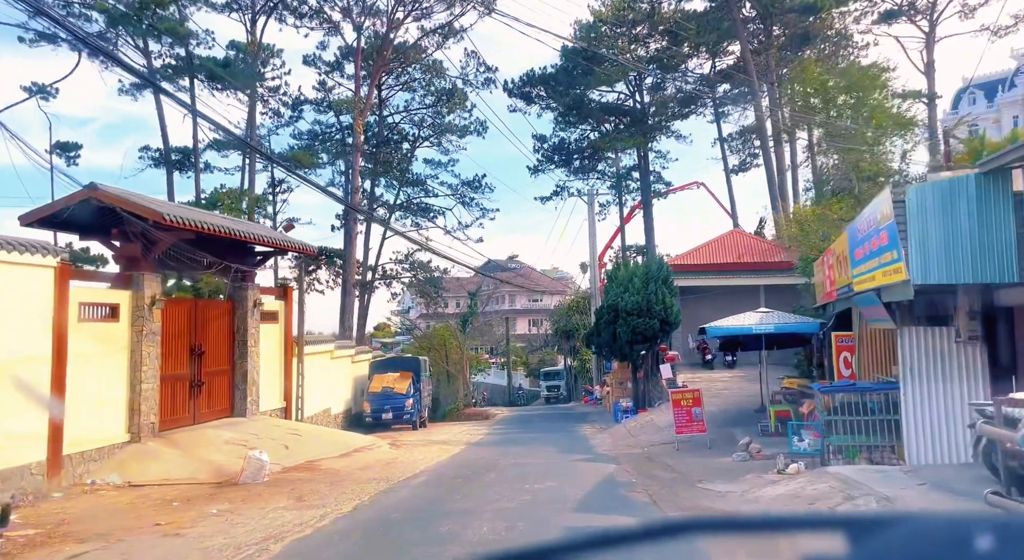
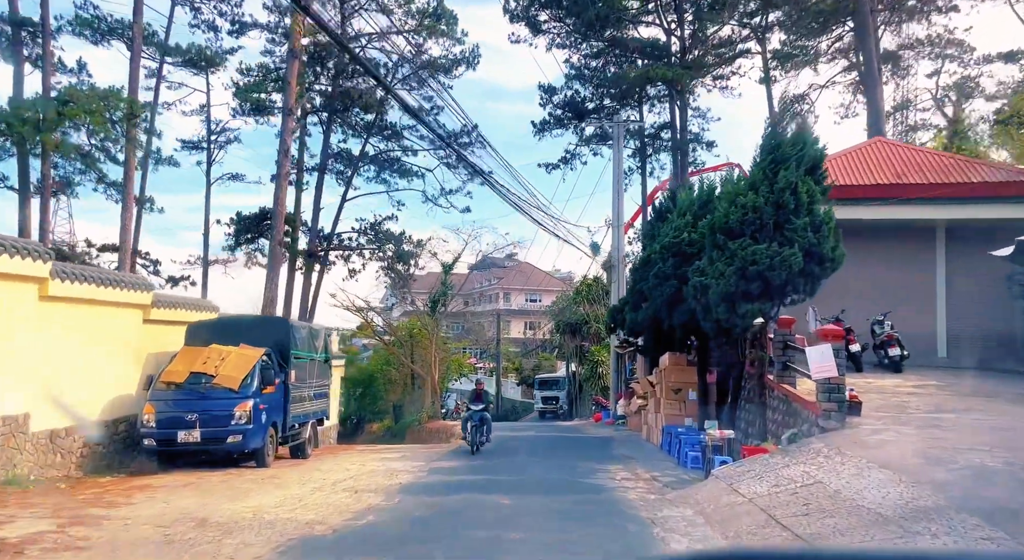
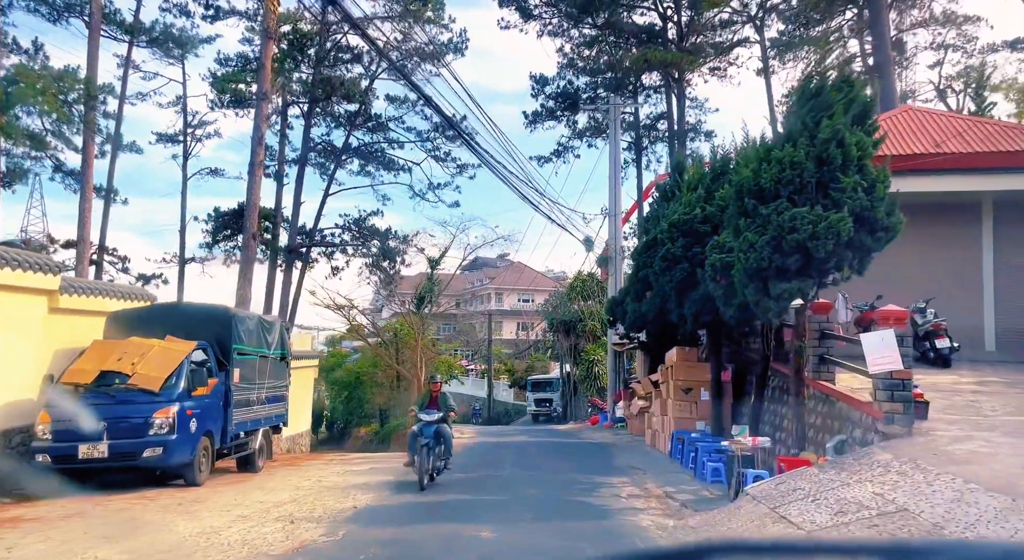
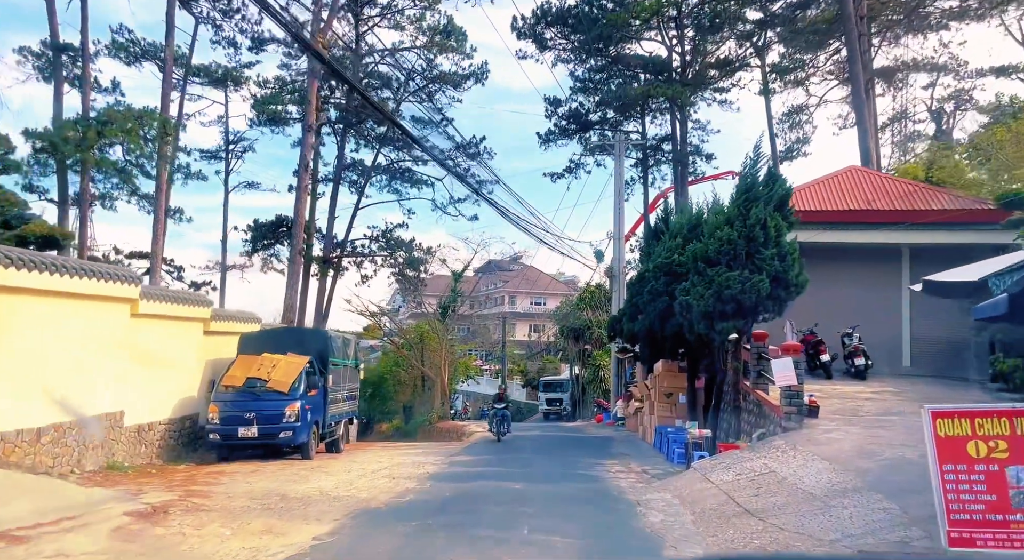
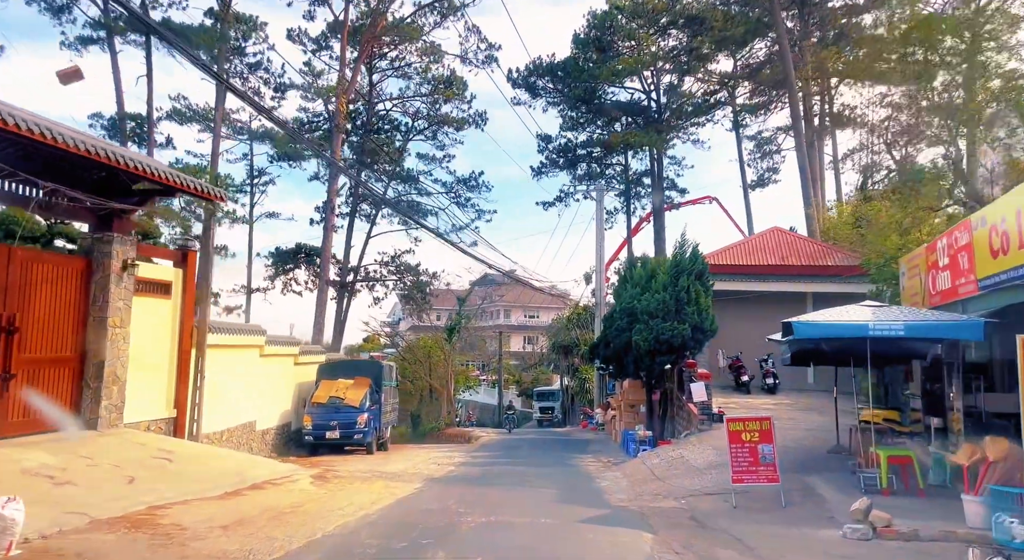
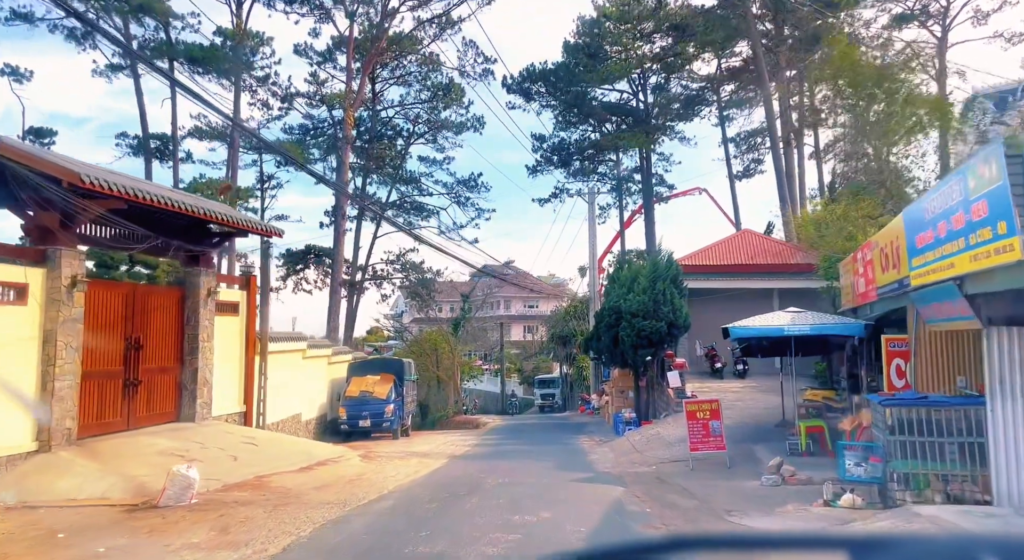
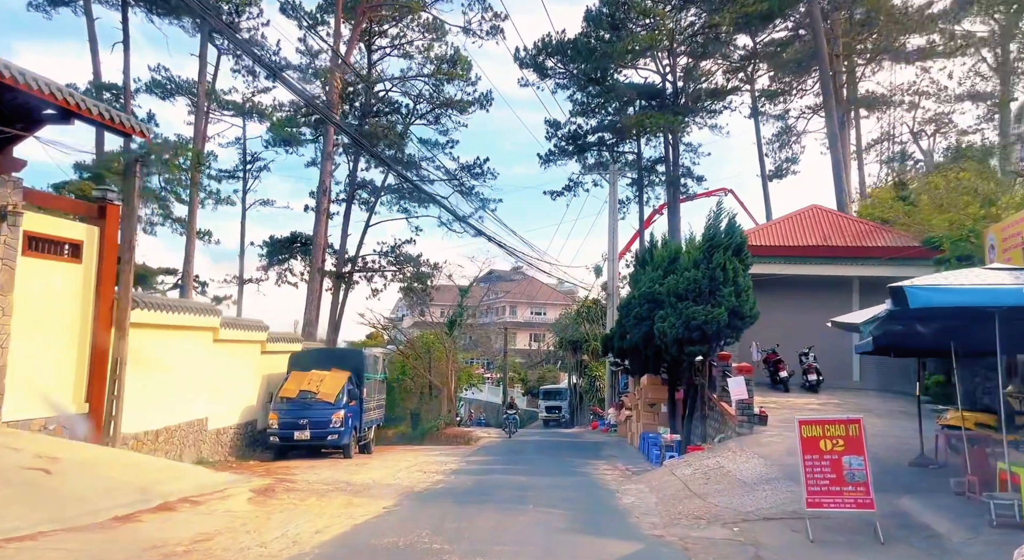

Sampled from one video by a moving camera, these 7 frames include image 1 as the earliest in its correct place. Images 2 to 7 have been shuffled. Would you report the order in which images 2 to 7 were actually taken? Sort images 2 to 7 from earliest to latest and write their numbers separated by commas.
6, 5, 7, 4, 2, 3
